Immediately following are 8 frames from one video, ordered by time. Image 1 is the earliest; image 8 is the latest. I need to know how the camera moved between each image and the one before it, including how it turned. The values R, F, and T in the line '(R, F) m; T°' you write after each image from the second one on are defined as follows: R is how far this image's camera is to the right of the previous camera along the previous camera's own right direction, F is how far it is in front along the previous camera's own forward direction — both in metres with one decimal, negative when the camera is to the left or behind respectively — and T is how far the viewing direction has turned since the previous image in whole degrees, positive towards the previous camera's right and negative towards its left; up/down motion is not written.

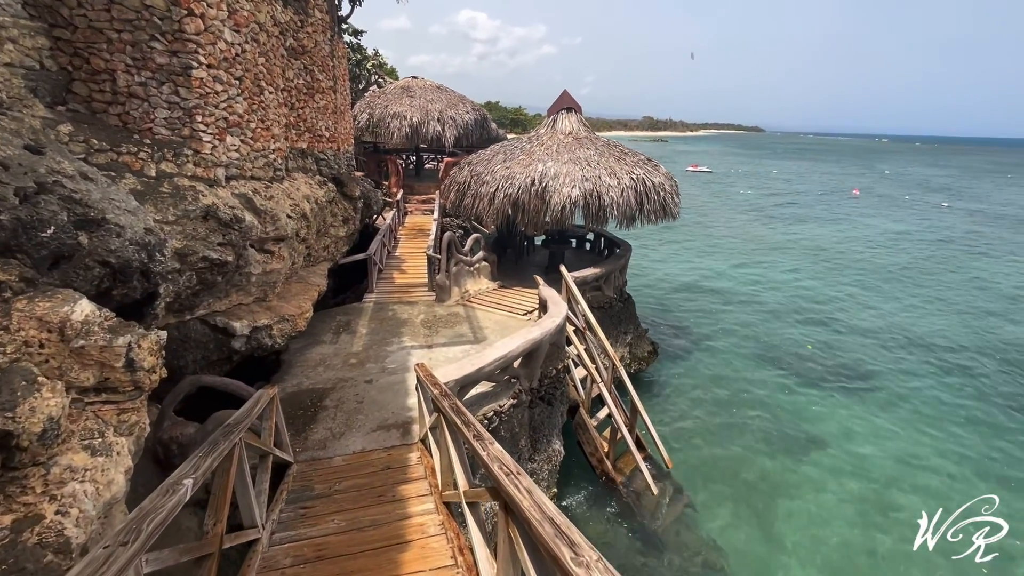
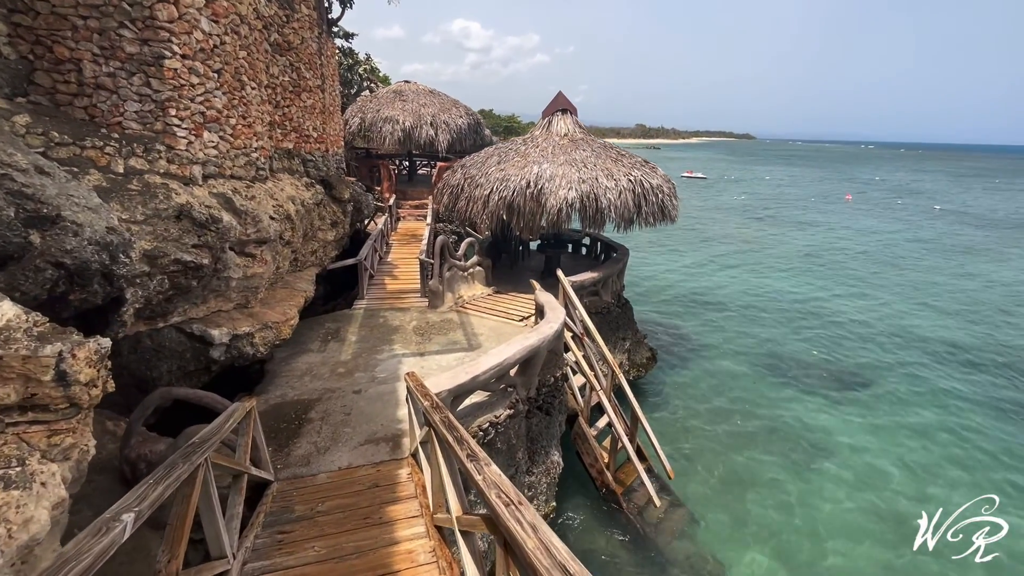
(0.0, +0.3) m; +1°
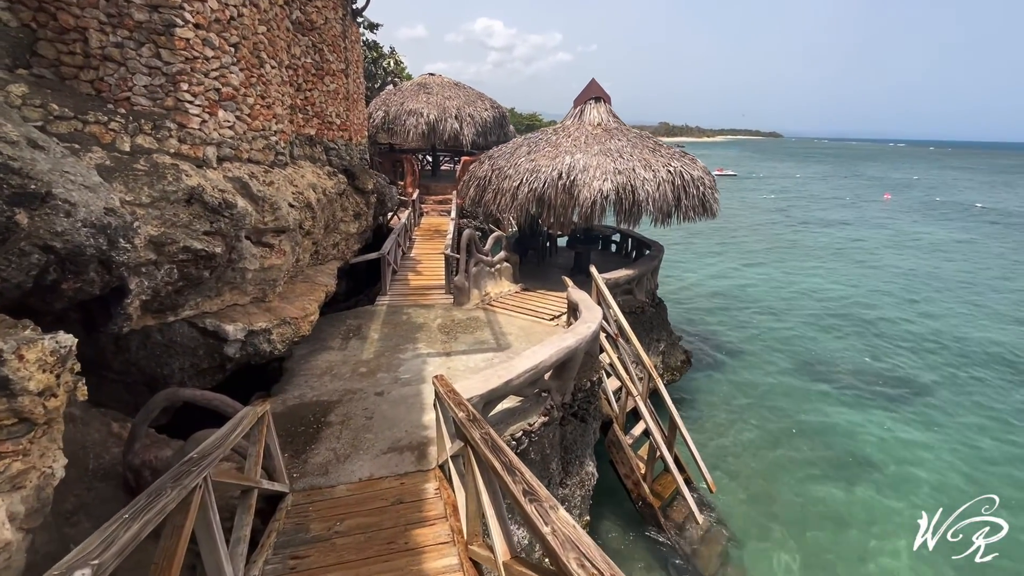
(-0.2, +0.5) m; -2°
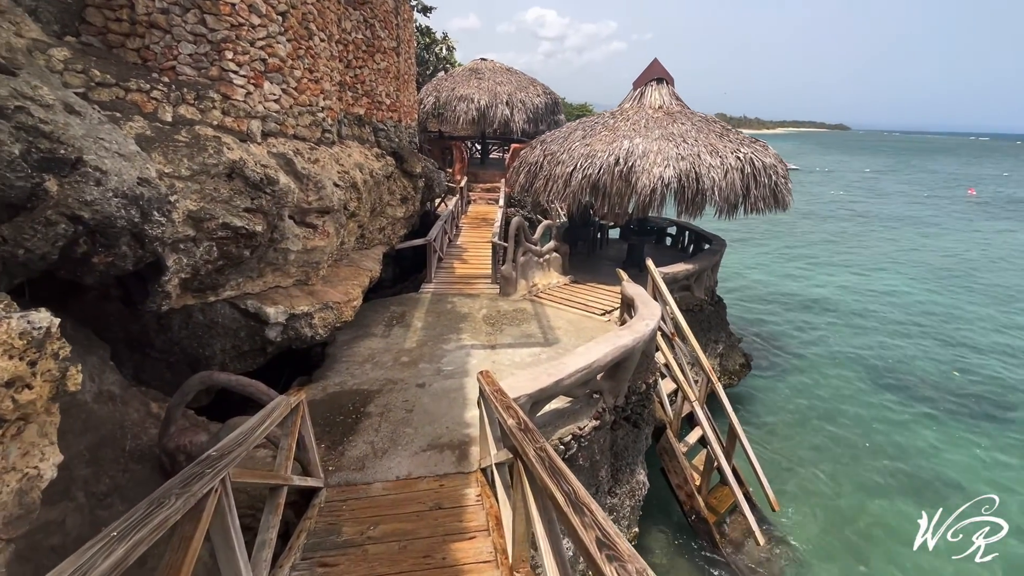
(-0.1, +0.4) m; -5°
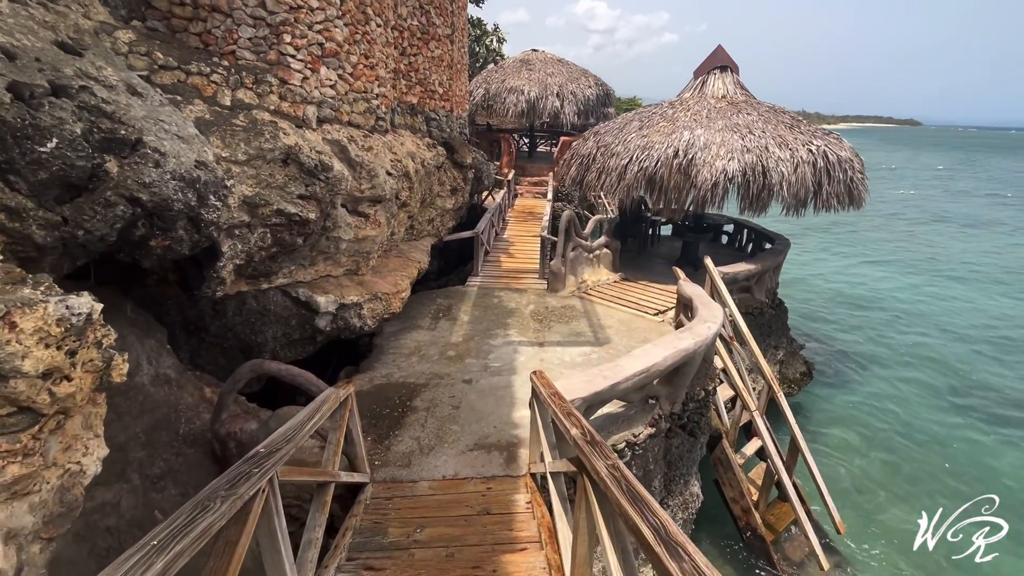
(-0.1, +0.2) m; -5°
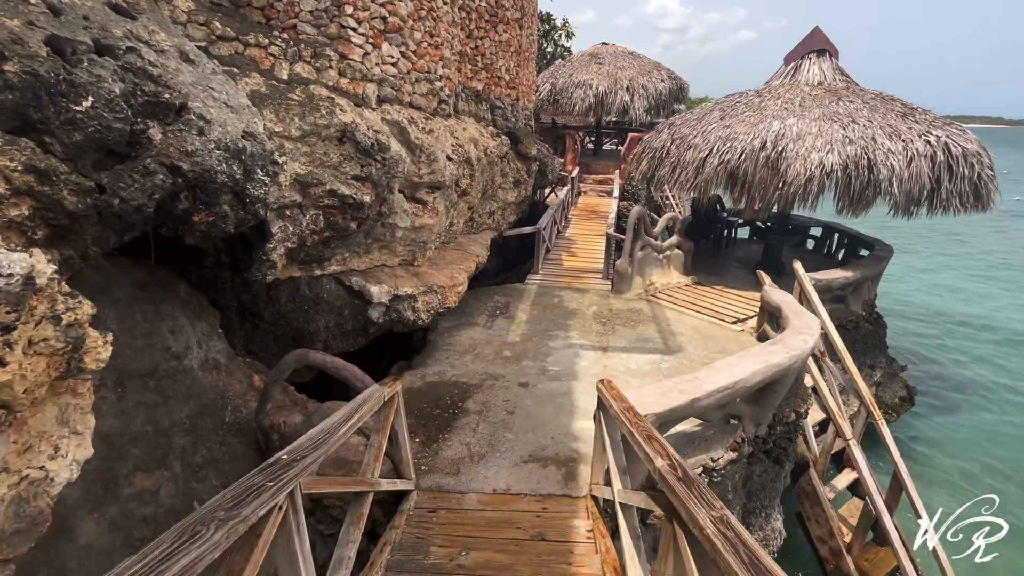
(-0.1, +0.4) m; -7°
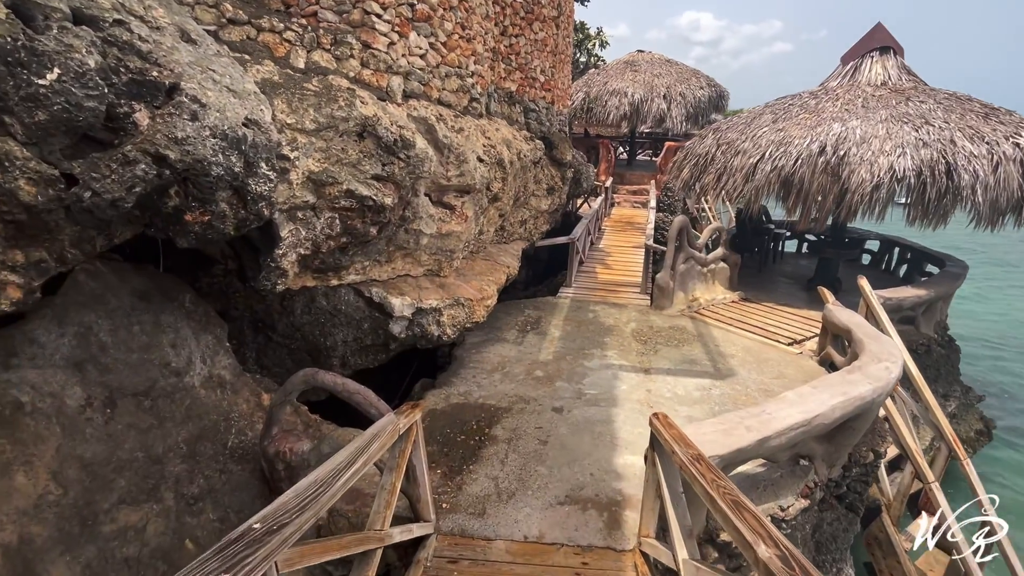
(-0.1, +0.5) m; -3°
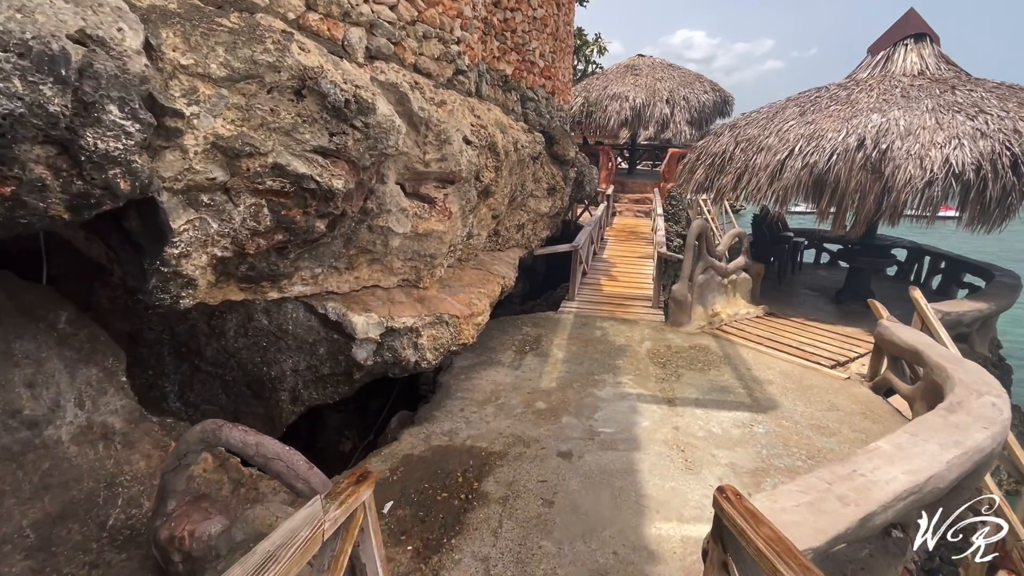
(0.0, +0.9) m; 0°
